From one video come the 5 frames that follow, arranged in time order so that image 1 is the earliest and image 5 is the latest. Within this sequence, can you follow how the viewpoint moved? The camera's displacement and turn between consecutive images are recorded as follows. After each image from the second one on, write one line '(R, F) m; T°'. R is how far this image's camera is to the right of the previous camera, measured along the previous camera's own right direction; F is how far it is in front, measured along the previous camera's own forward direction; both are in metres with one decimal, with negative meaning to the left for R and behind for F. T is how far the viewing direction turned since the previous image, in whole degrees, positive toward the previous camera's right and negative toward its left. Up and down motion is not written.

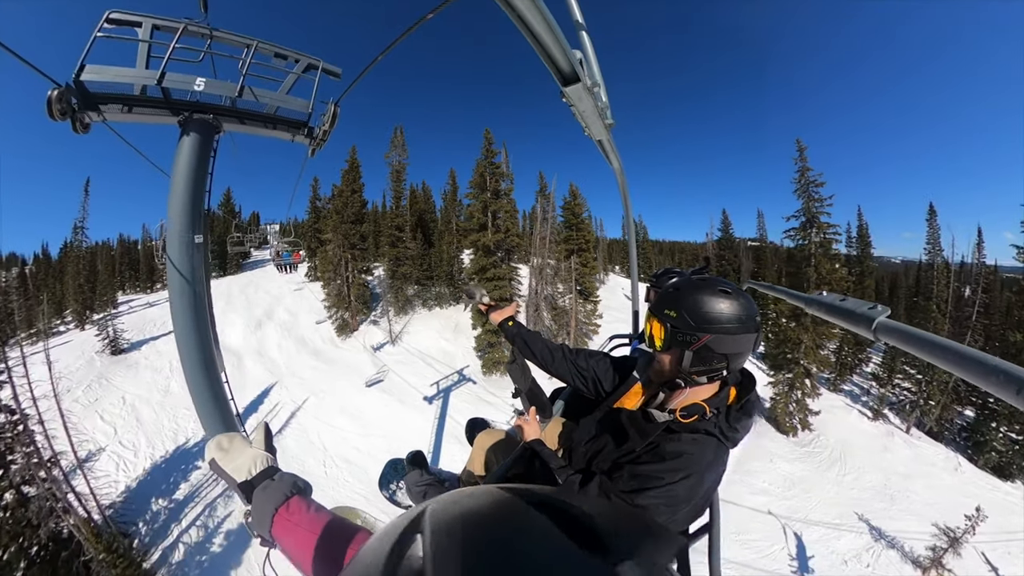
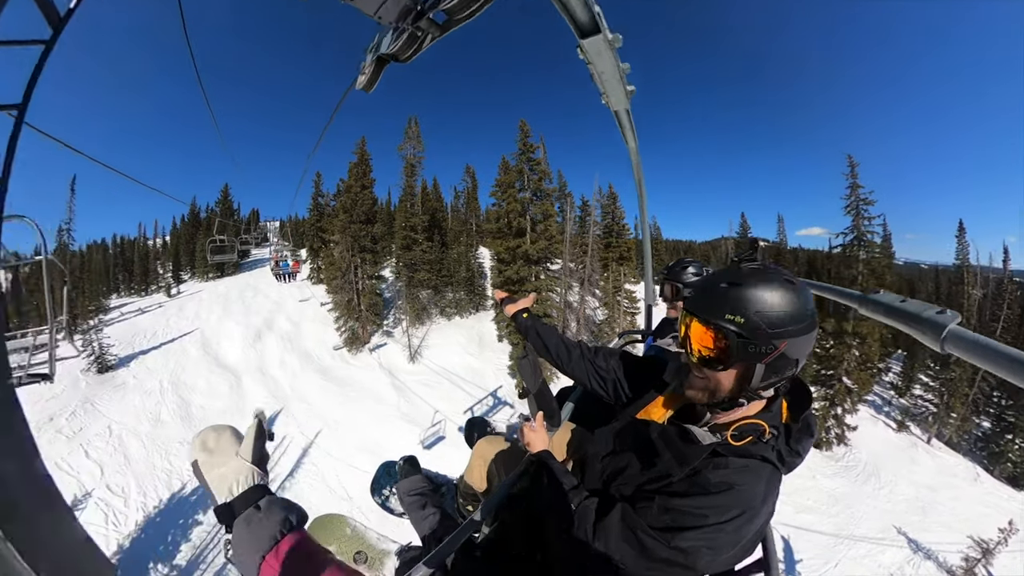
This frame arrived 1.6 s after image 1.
(-1.0, +1.2) m; 0°
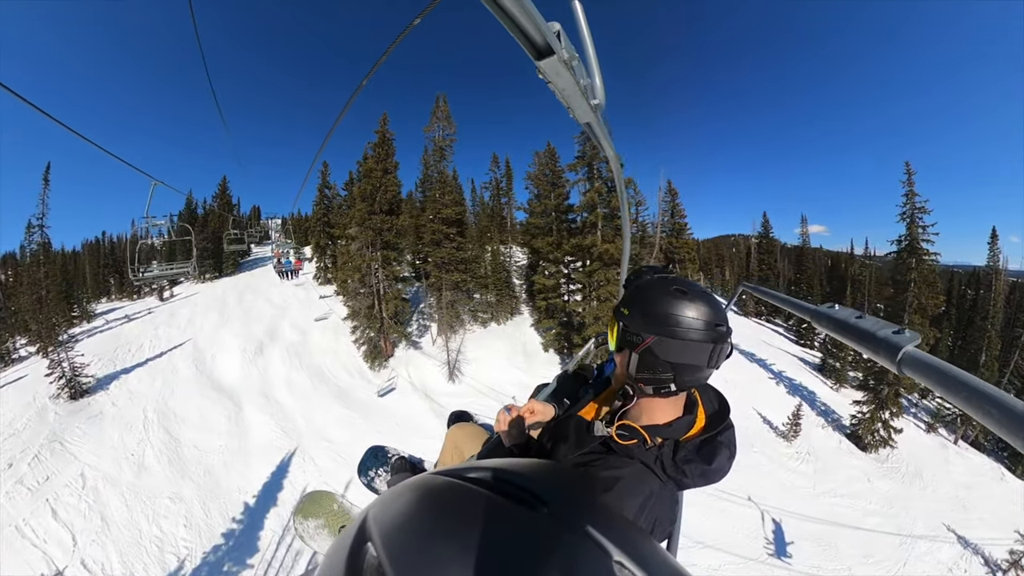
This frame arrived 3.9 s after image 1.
(-1.5, +1.7) m; 0°
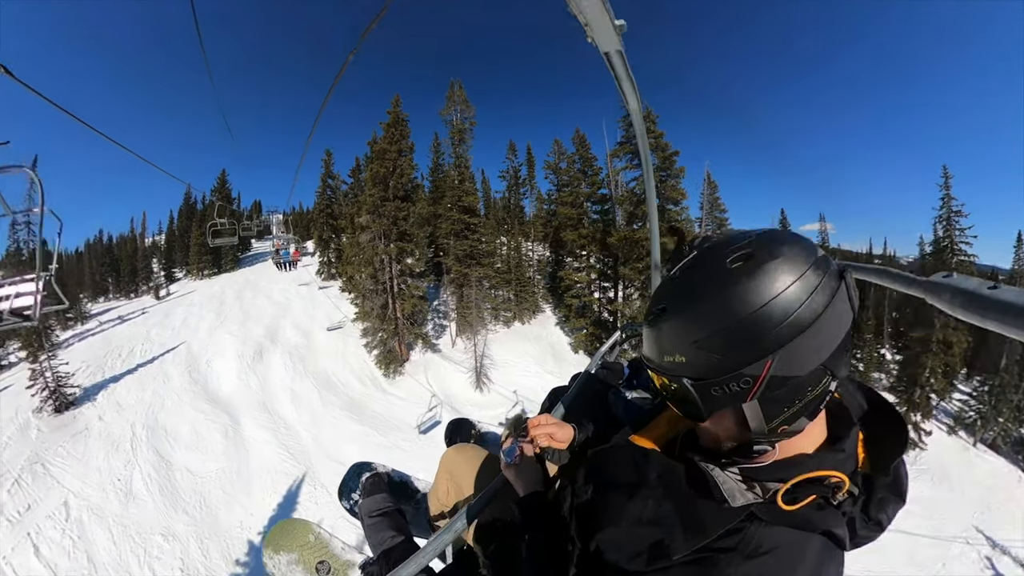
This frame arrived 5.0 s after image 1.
(-0.7, +0.9) m; 0°
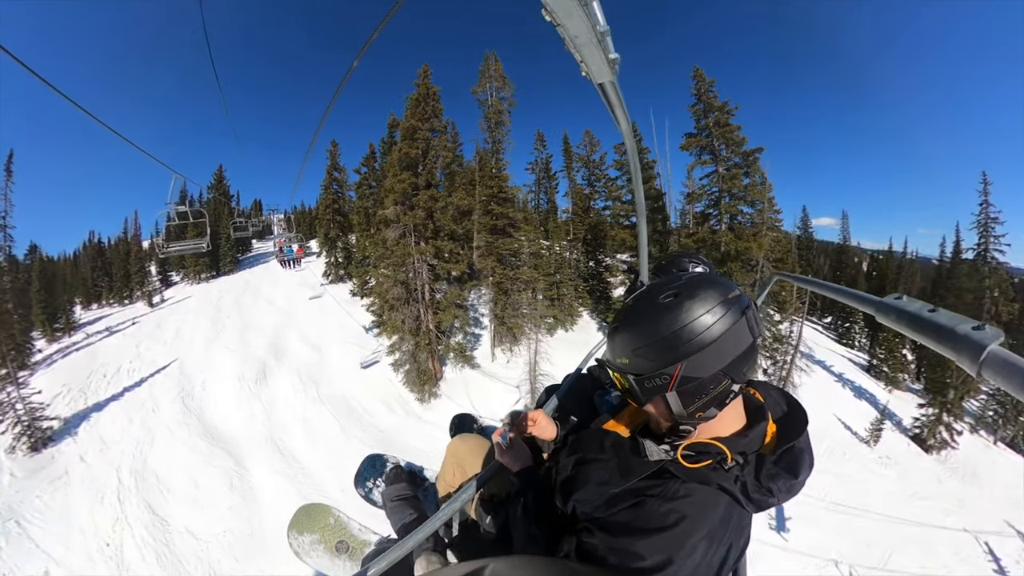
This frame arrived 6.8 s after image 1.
(-1.2, +1.1) m; 0°
